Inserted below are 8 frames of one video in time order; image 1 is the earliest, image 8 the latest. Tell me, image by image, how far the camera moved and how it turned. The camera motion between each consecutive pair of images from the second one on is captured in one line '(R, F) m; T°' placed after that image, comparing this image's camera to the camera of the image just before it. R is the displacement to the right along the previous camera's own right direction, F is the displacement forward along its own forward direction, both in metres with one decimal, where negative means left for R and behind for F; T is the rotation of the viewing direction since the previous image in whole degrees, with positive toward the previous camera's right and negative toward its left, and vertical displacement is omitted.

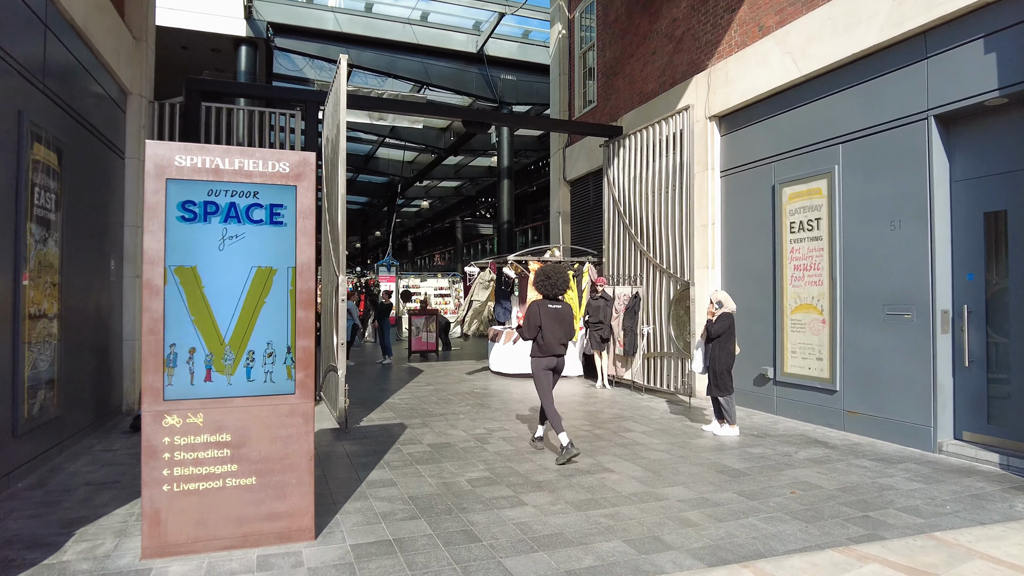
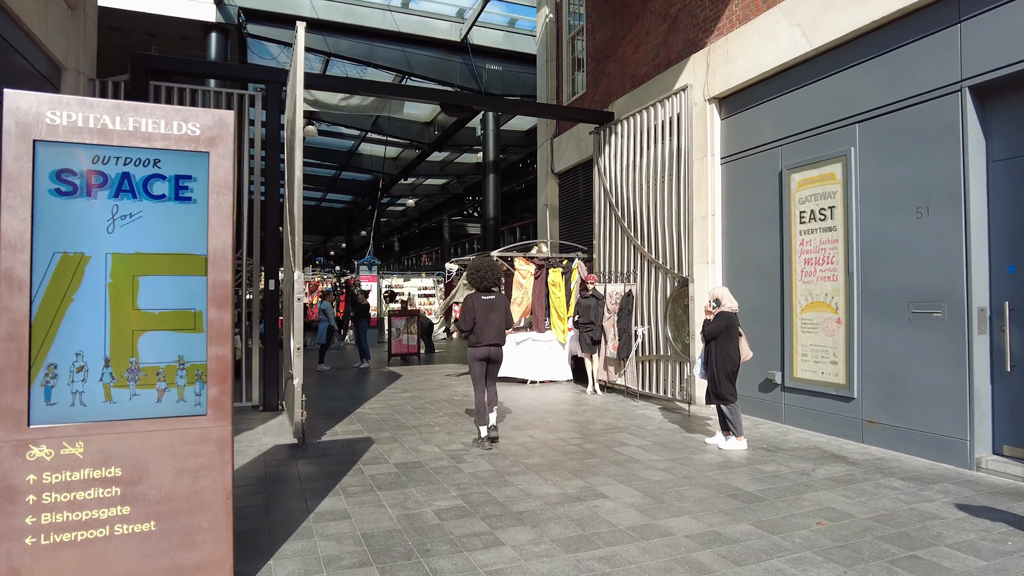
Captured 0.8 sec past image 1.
(+0.1, +0.7) m; +1°
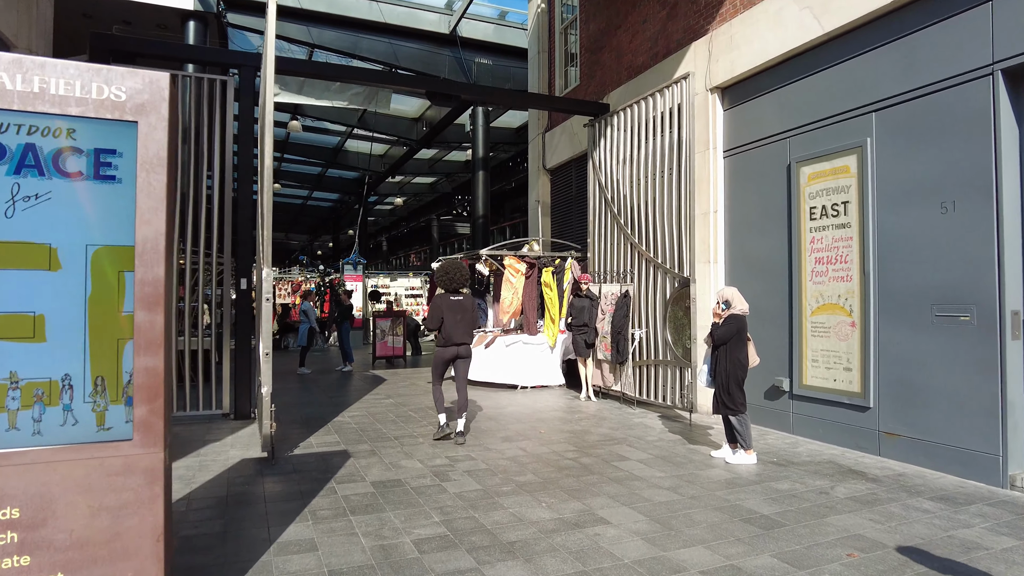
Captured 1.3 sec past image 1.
(0.0, +0.5) m; +1°
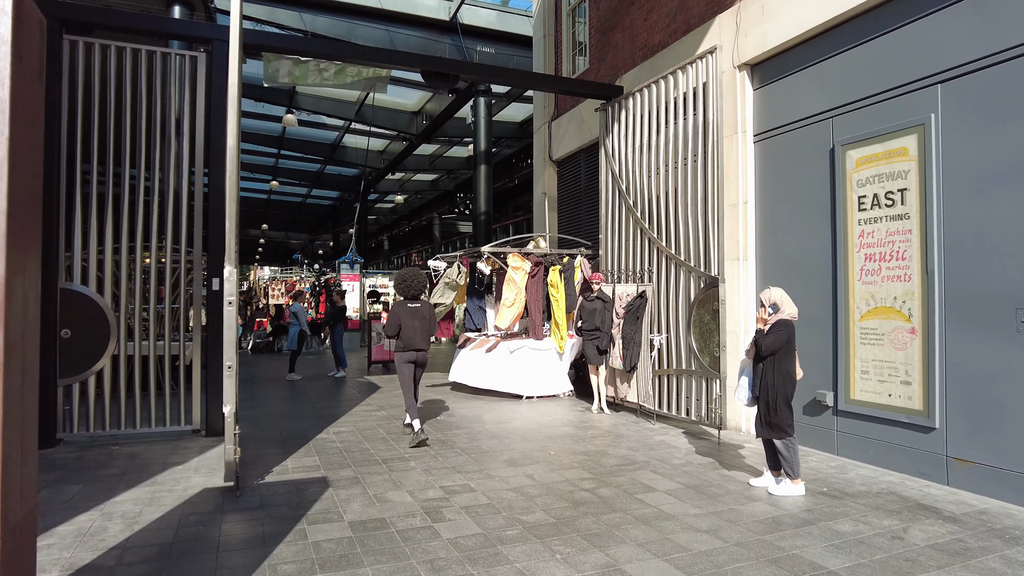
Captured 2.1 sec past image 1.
(0.0, +0.8) m; 0°
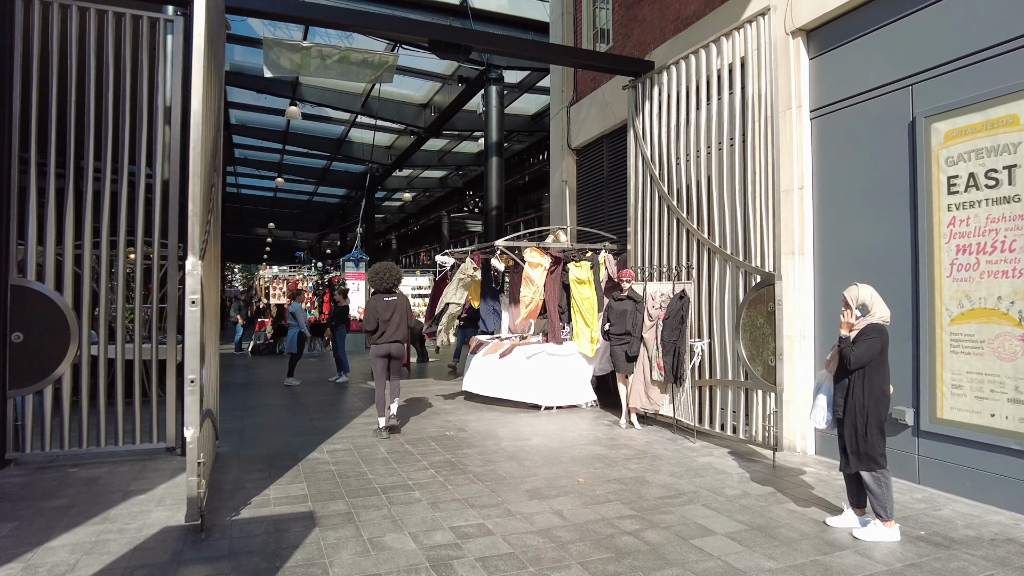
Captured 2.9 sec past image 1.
(-0.1, +0.8) m; -1°
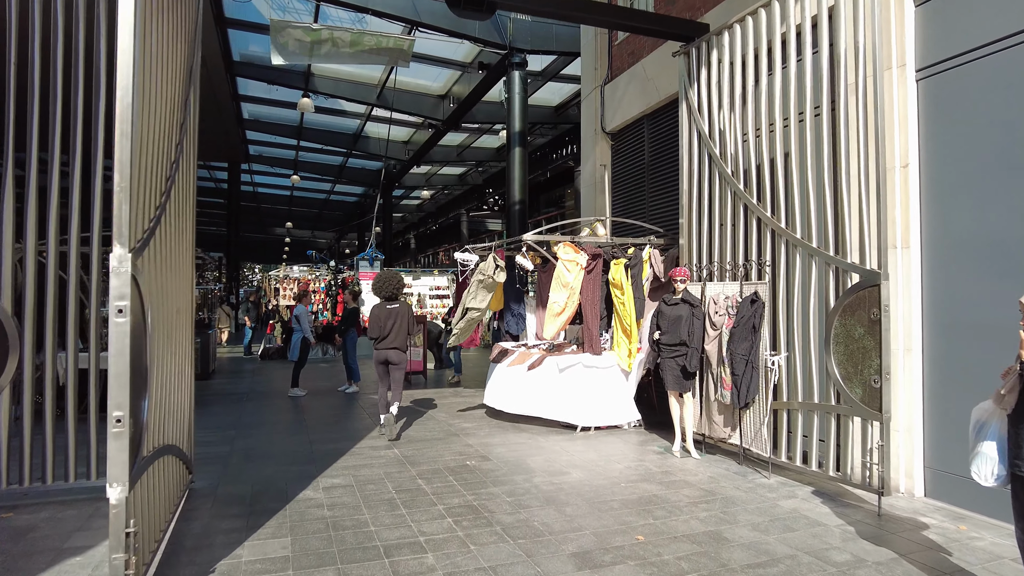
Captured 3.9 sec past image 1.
(-0.1, +1.0) m; -2°
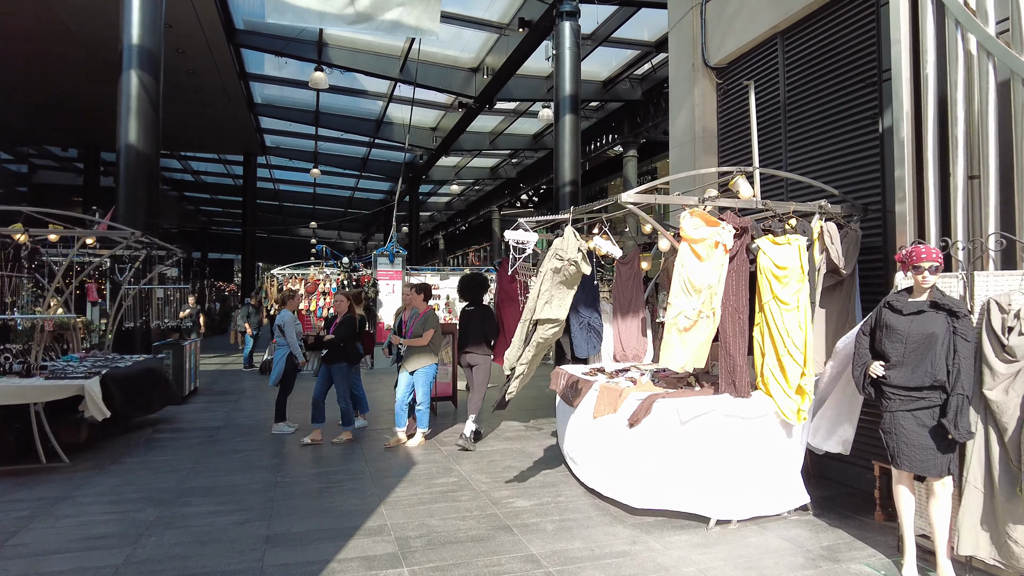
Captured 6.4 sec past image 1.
(-0.4, +2.6) m; -3°
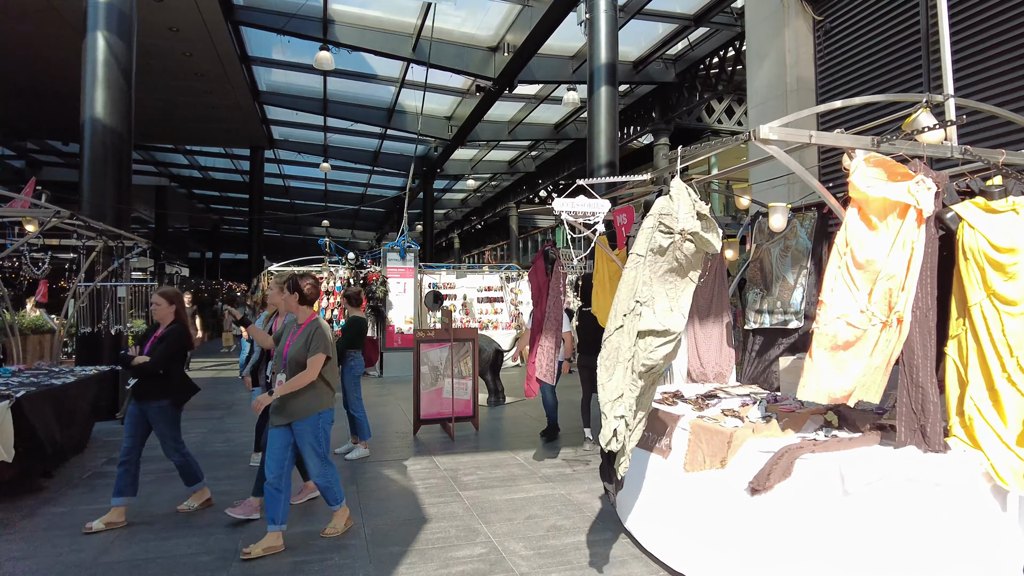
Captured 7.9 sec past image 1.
(-0.2, +1.4) m; -1°
